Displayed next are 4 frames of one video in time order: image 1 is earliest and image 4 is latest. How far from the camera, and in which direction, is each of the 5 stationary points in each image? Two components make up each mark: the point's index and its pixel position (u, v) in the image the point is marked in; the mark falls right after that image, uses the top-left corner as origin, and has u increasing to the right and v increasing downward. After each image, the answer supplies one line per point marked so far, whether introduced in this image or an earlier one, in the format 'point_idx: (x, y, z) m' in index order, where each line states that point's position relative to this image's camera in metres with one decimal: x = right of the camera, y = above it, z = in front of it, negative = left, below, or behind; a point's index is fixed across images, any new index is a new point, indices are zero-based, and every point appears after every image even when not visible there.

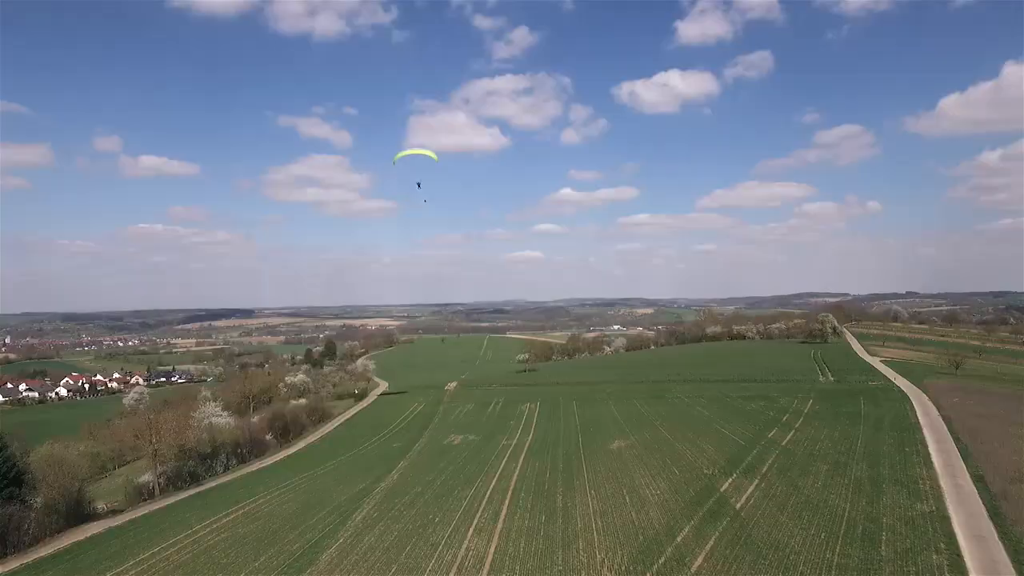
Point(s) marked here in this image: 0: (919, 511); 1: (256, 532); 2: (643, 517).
0: (+11.6, -6.3, +16.0) m
1: (-8.8, -8.4, +19.4) m
2: (+3.9, -6.8, +16.7) m
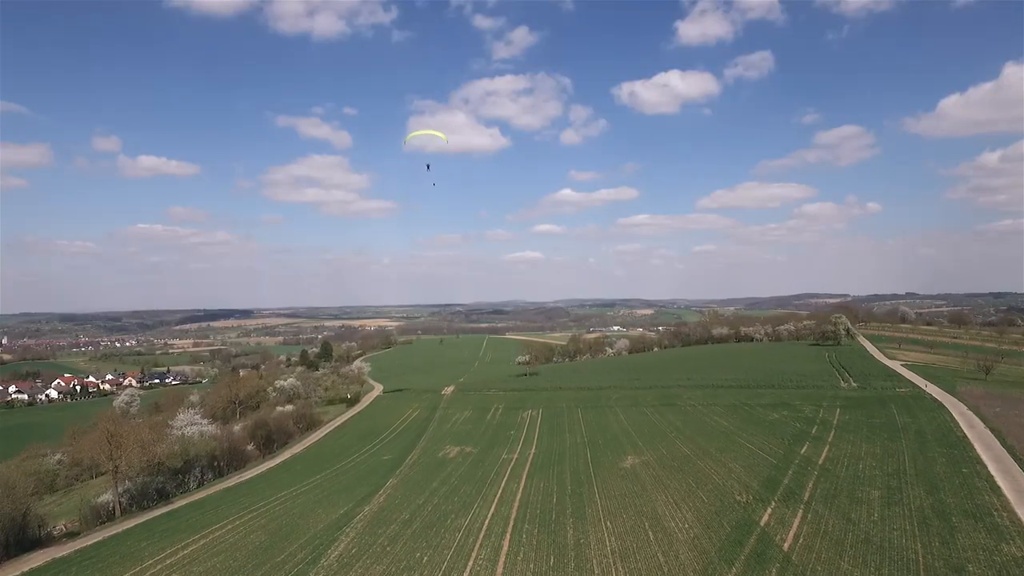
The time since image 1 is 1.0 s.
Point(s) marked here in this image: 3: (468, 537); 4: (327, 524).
0: (+11.6, -6.3, +13.2) m
1: (-8.8, -8.3, +16.5) m
2: (+4.0, -6.7, +13.8) m
3: (-1.3, -7.5, +17.1) m
4: (-6.5, -8.2, +19.6) m
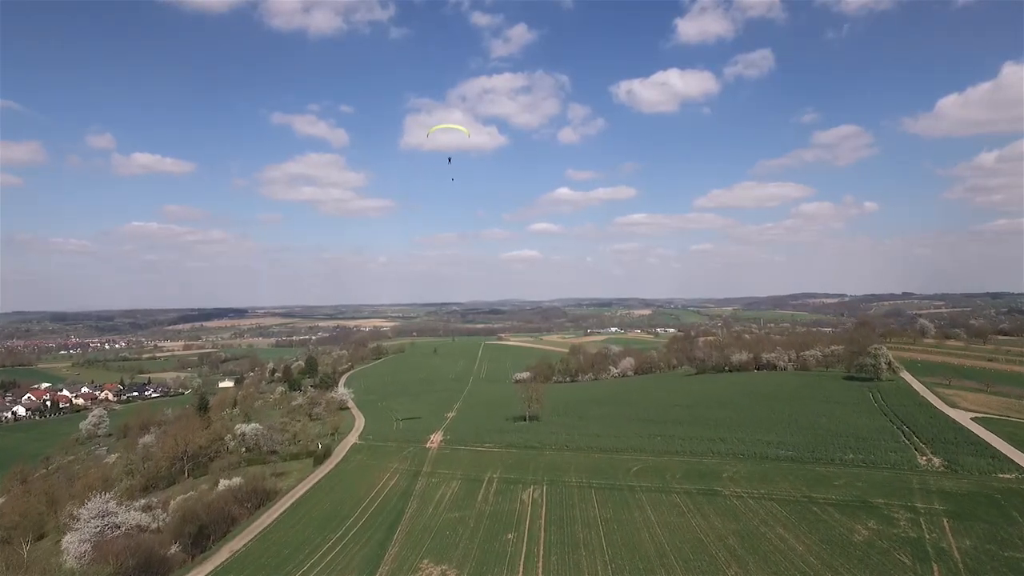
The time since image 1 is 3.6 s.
0: (+11.6, -9.3, +5.1) m
1: (-8.8, -11.4, +8.4) m
2: (+3.9, -9.8, +5.7) m
3: (-1.4, -10.6, +8.9) m
4: (-6.5, -11.3, +11.4) m
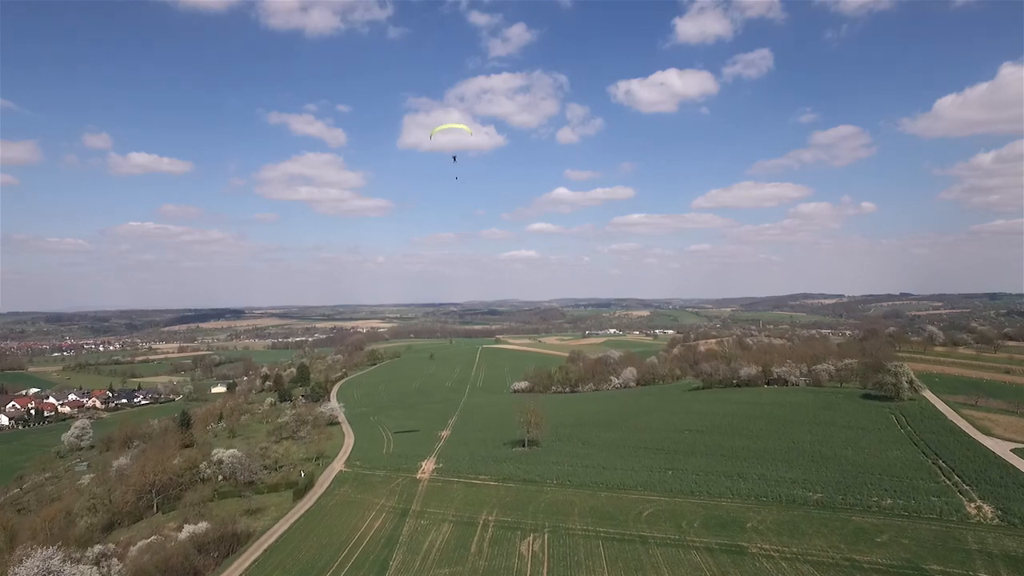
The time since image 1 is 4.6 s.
0: (+11.6, -10.7, +1.4) m
1: (-8.9, -12.7, +4.6) m
2: (+3.9, -11.1, +2.0) m
3: (-1.4, -12.0, +5.2) m
4: (-6.6, -12.6, +7.7) m
